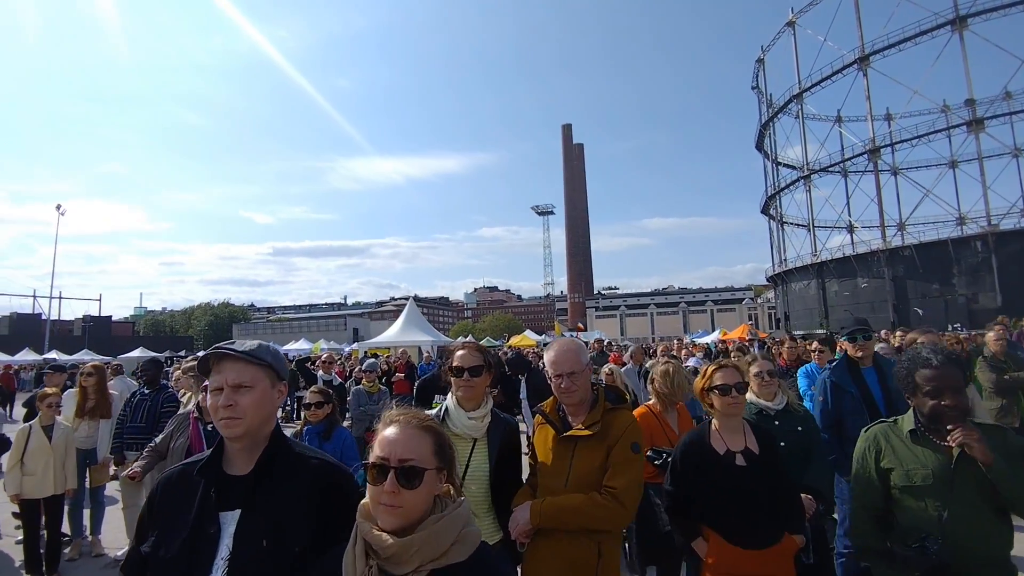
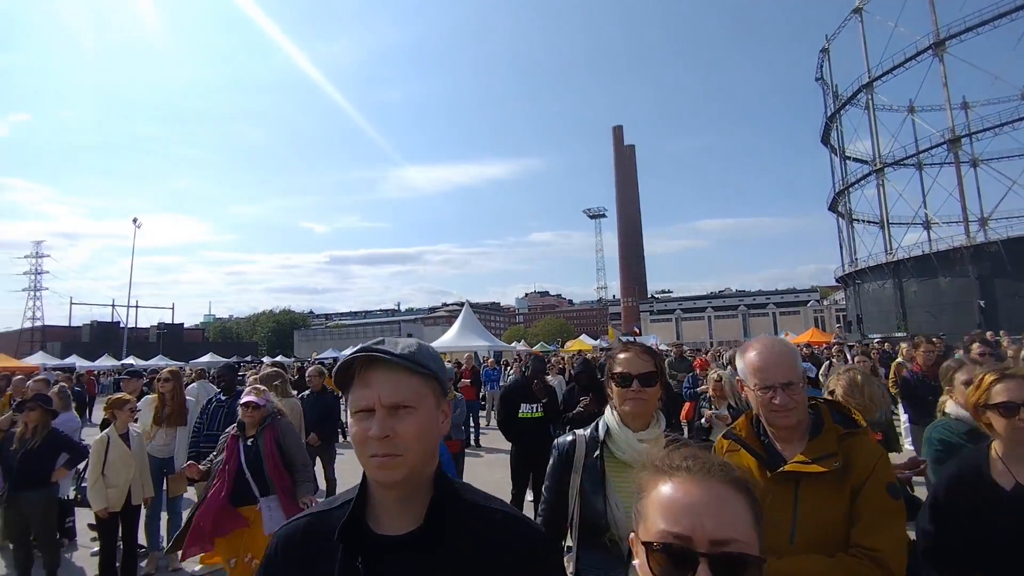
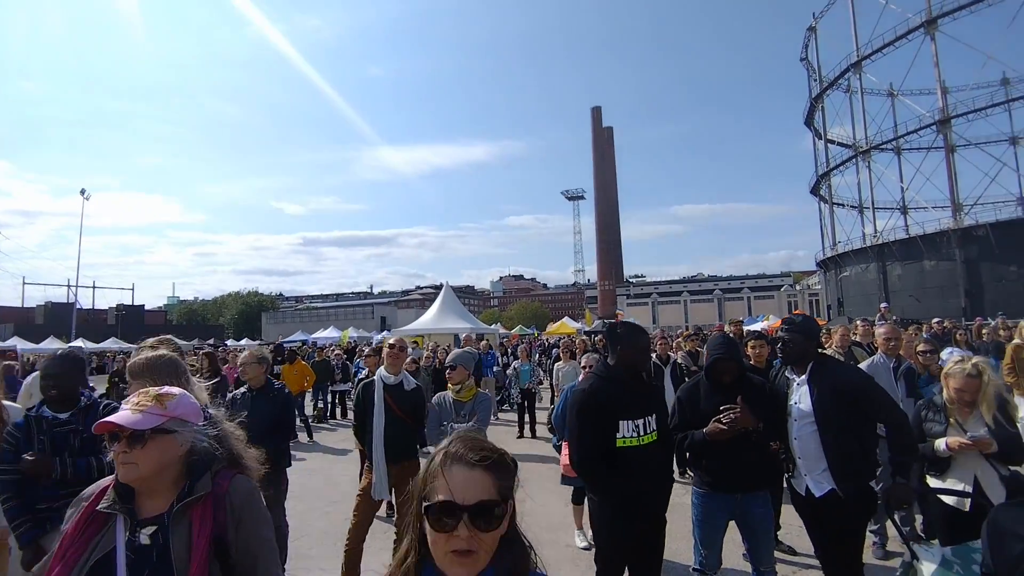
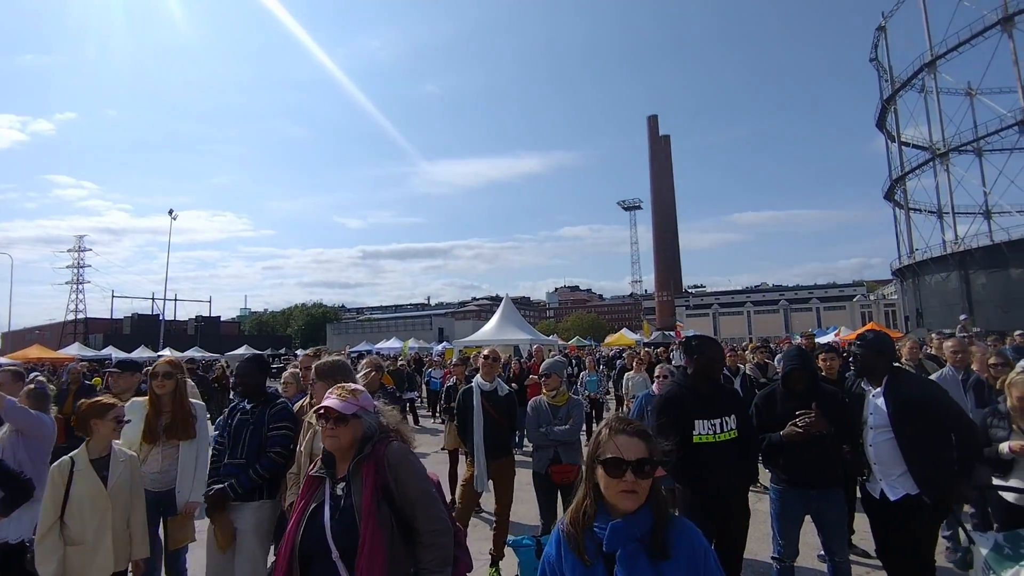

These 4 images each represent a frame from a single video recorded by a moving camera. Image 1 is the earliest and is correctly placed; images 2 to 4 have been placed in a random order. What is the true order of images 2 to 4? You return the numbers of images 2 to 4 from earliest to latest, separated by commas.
2, 4, 3
